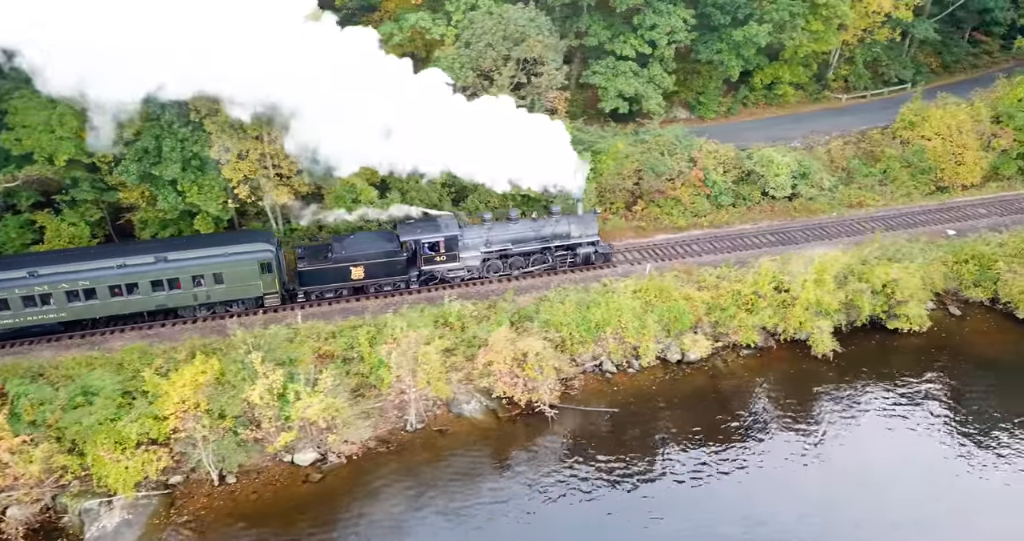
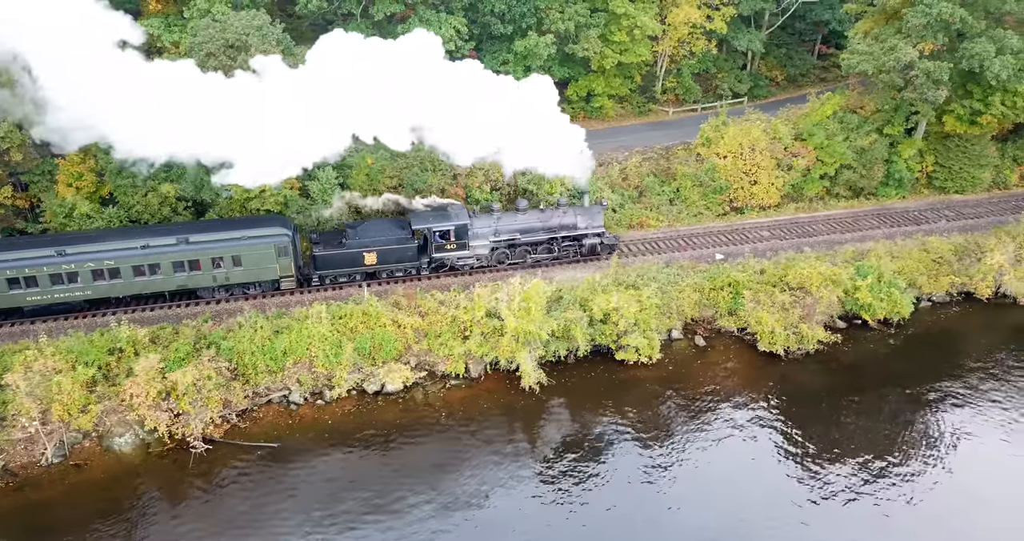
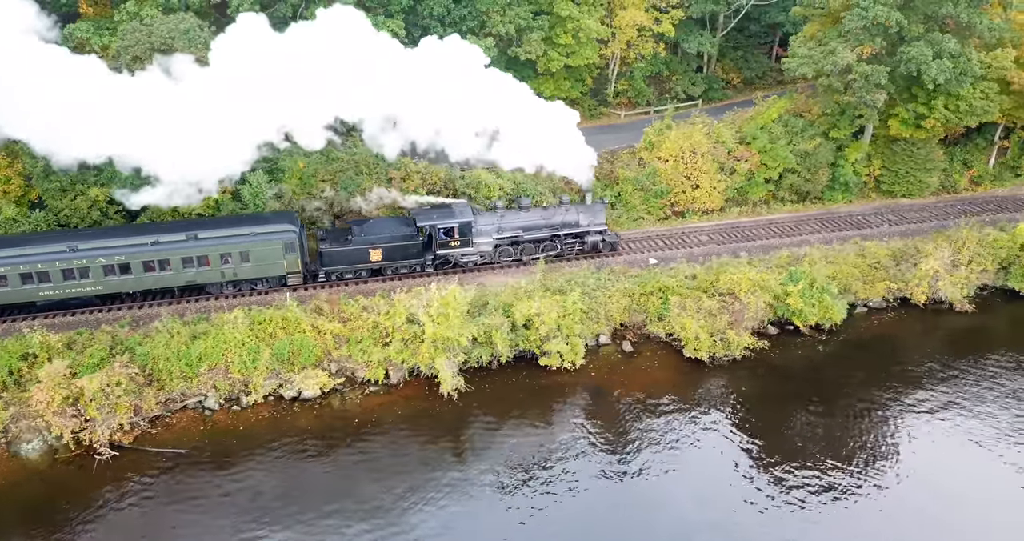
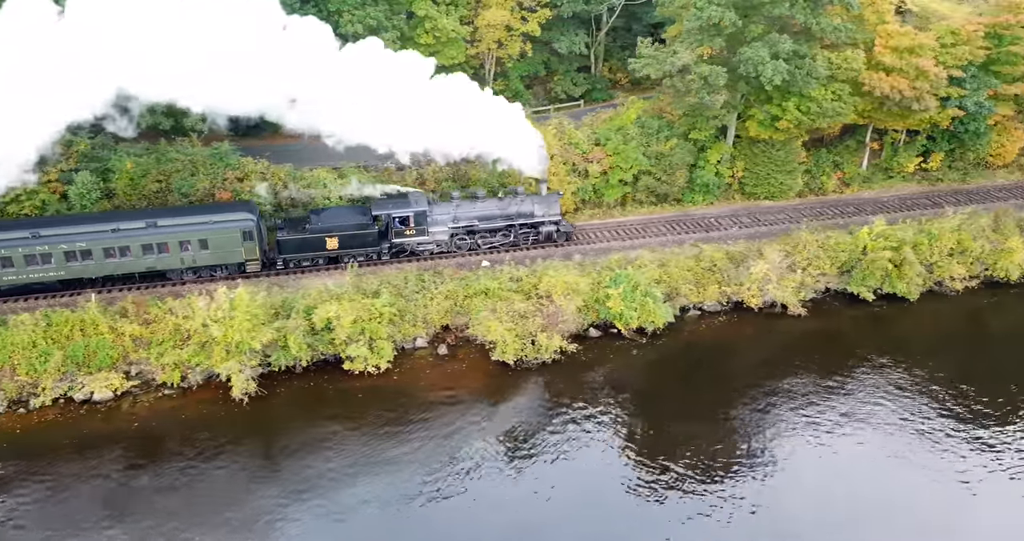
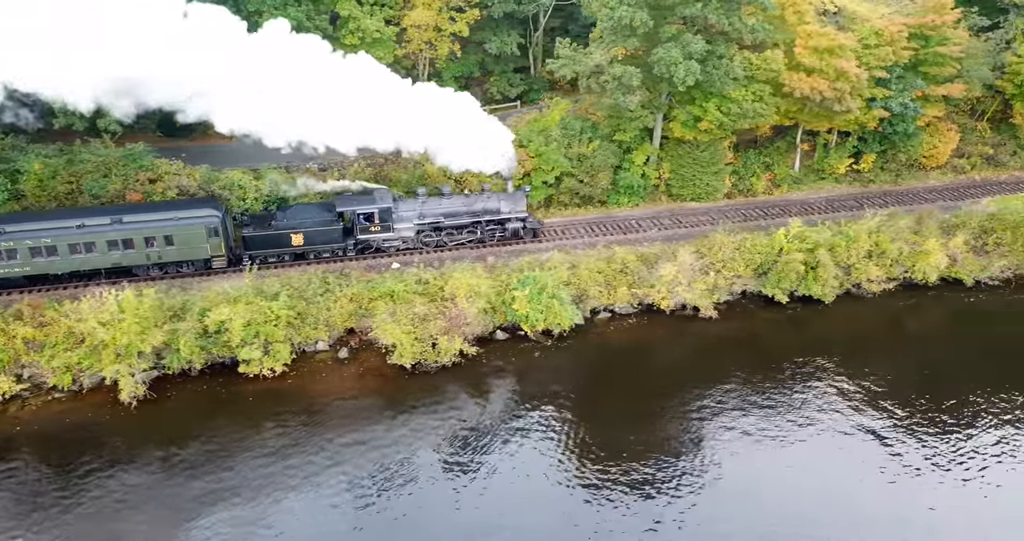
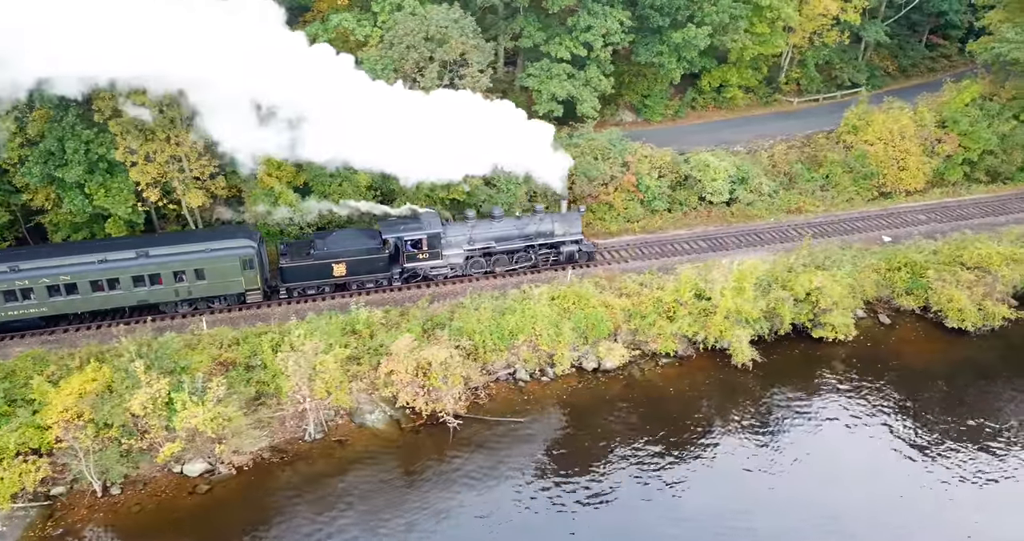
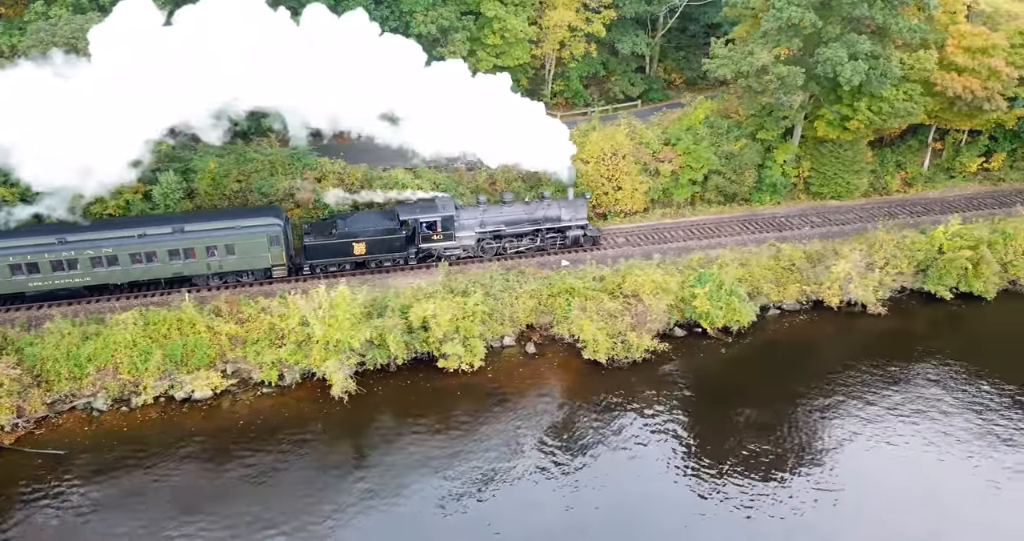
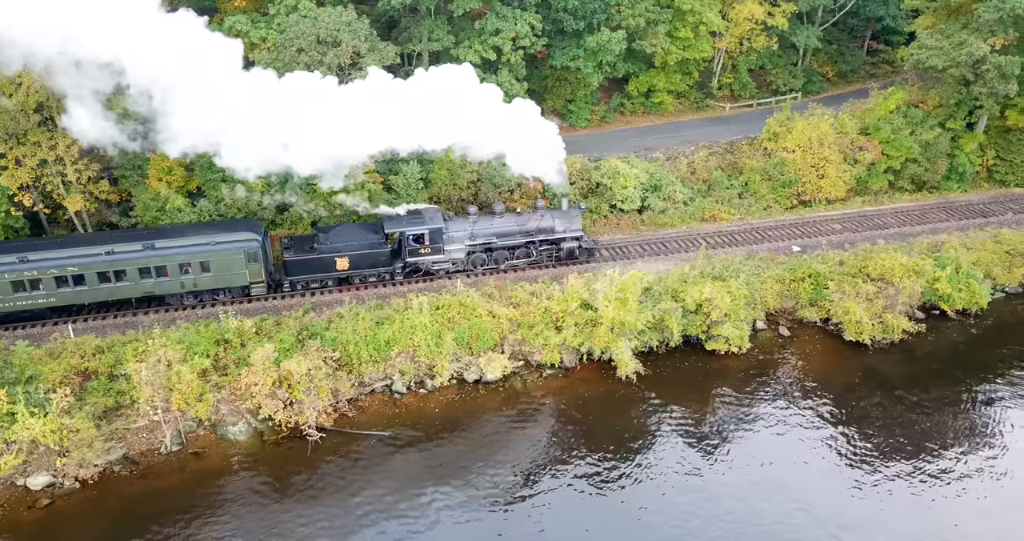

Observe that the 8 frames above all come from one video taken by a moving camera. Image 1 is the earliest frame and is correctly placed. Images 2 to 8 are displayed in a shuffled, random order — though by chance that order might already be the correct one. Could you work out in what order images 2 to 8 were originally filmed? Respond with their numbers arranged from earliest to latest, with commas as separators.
6, 8, 2, 3, 7, 4, 5
